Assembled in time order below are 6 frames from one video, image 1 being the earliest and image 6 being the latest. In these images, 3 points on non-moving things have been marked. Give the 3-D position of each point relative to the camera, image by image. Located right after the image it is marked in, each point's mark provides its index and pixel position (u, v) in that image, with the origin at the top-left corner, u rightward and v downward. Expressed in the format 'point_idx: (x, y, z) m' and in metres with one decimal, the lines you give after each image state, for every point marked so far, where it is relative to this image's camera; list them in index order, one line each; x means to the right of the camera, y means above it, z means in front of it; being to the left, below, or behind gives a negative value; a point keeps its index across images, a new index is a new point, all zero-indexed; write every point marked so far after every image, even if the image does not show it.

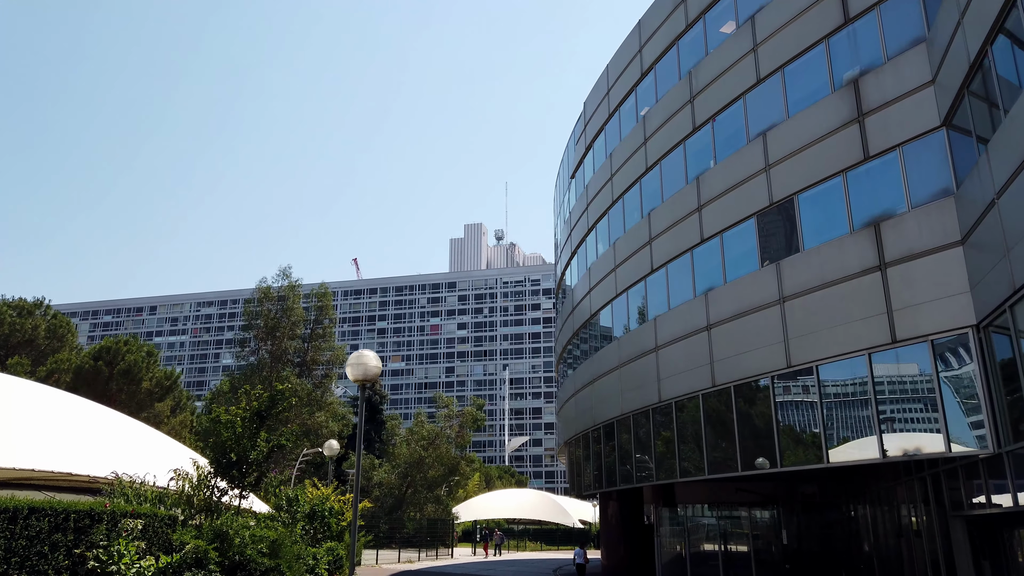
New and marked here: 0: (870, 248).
0: (+6.3, +0.7, +13.0) m
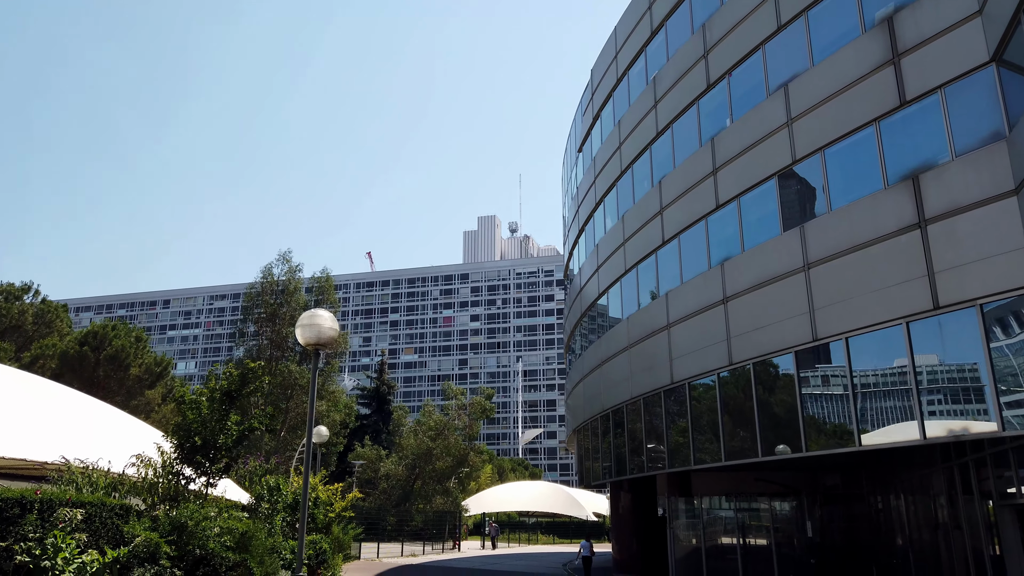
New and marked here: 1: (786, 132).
0: (+6.1, +1.3, +11.5) m
1: (+5.2, +3.0, +14.1) m
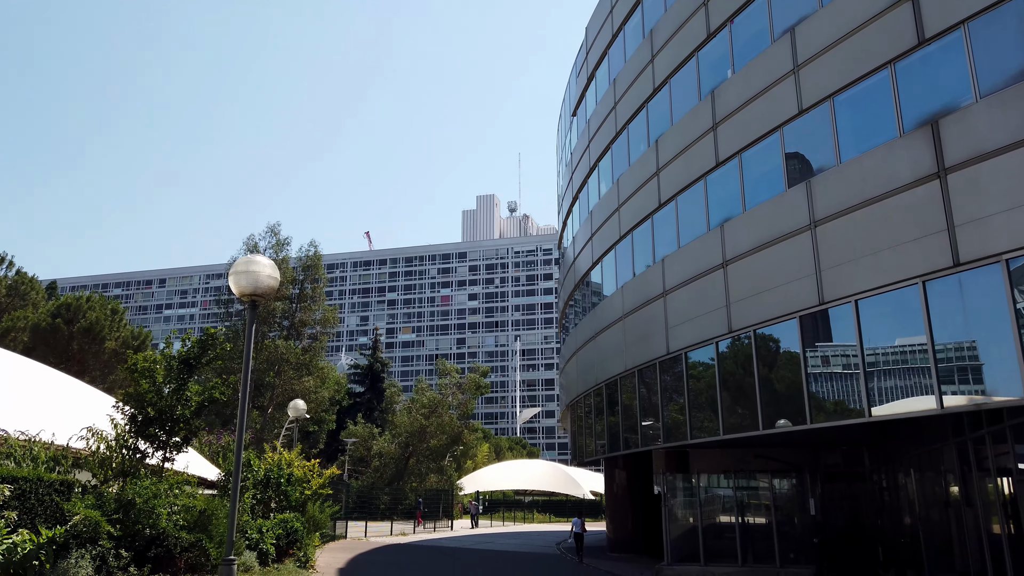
0: (+5.8, +1.9, +10.5) m
1: (+4.9, +3.7, +13.1) m
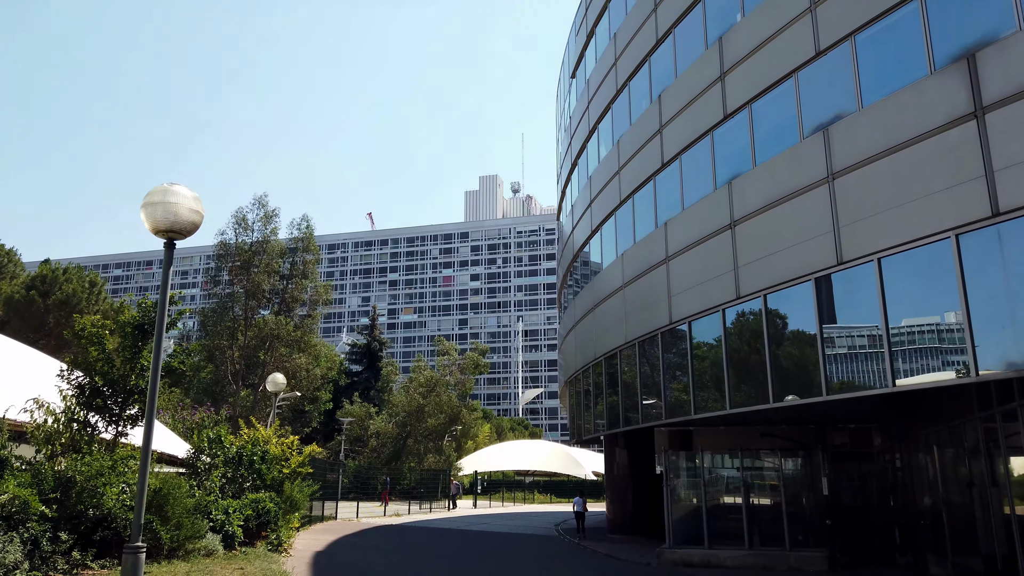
0: (+5.6, +2.5, +9.3) m
1: (+4.8, +4.3, +11.9) m
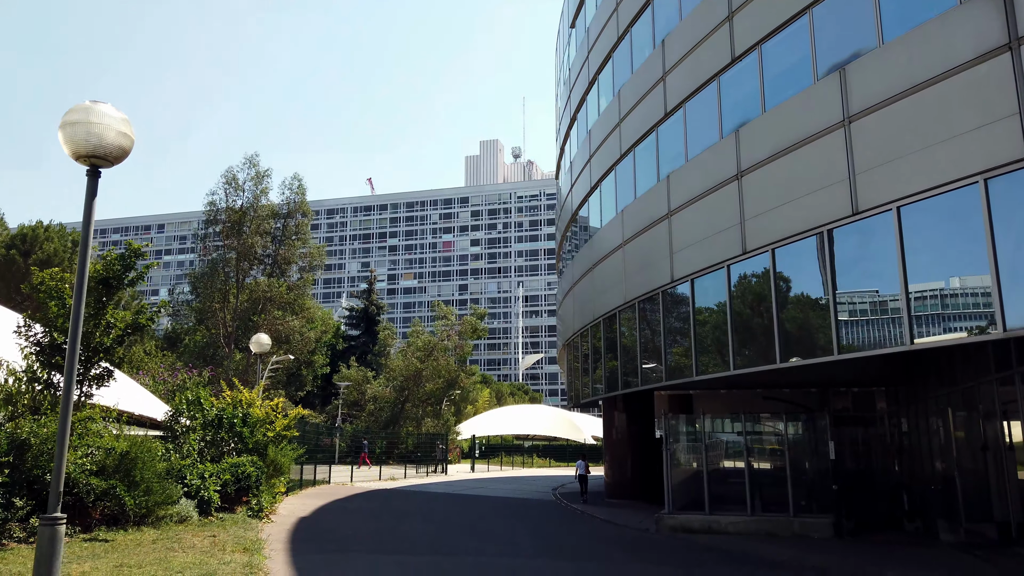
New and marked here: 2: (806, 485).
0: (+5.5, +3.1, +8.5) m
1: (+4.6, +5.0, +11.0) m
2: (+6.1, -4.1, +15.4) m
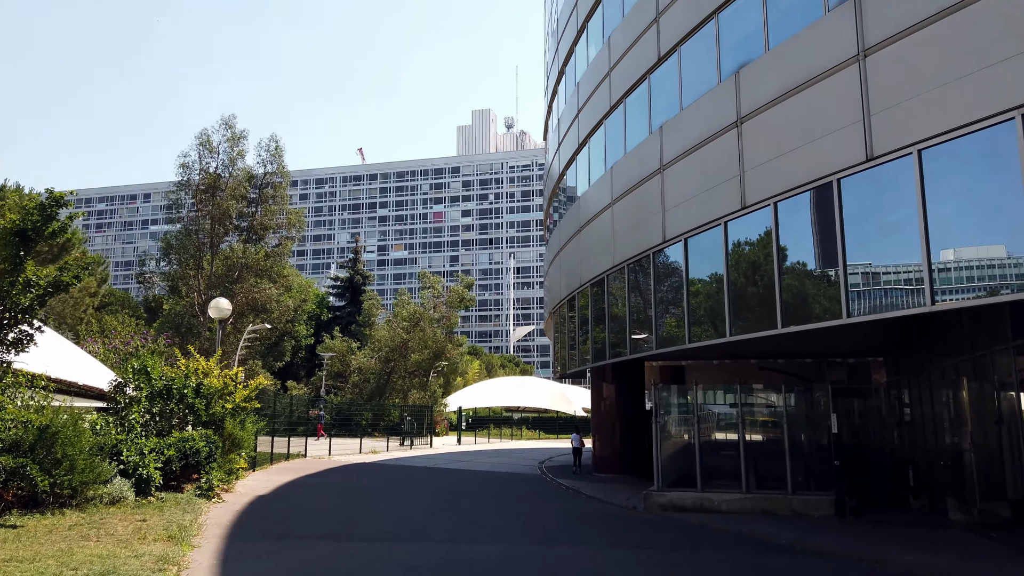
0: (+5.2, +3.5, +7.3) m
1: (+4.3, +5.6, +9.7) m
2: (+5.7, -3.4, +14.5) m
